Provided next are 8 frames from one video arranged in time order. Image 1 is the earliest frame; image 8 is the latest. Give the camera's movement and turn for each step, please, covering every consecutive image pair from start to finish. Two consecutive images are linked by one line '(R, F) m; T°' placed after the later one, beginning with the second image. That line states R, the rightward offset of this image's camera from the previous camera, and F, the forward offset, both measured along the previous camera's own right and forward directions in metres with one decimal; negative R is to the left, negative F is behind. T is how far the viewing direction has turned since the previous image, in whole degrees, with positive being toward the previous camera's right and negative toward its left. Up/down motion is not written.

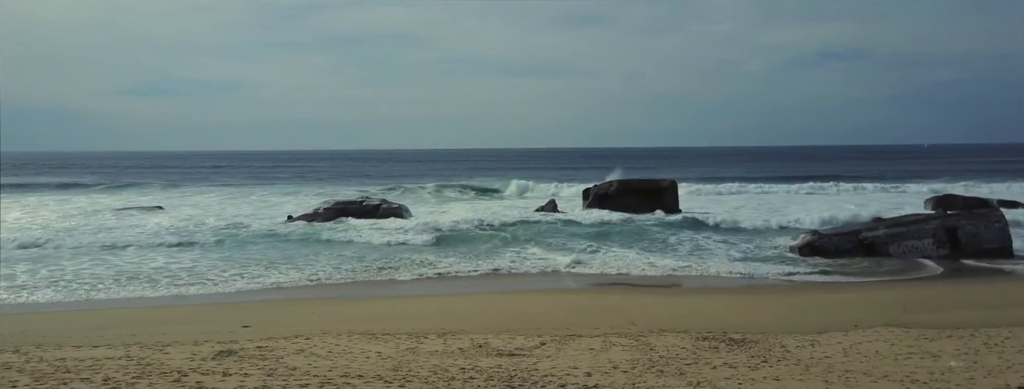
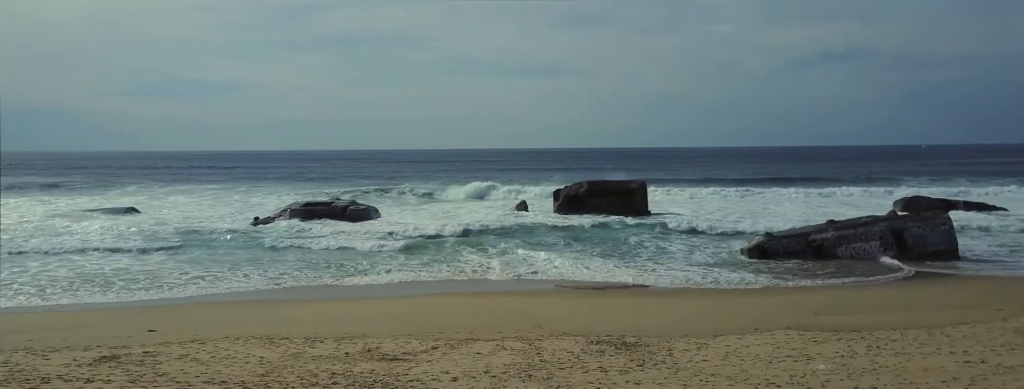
(+0.6, -0.1) m; +1°
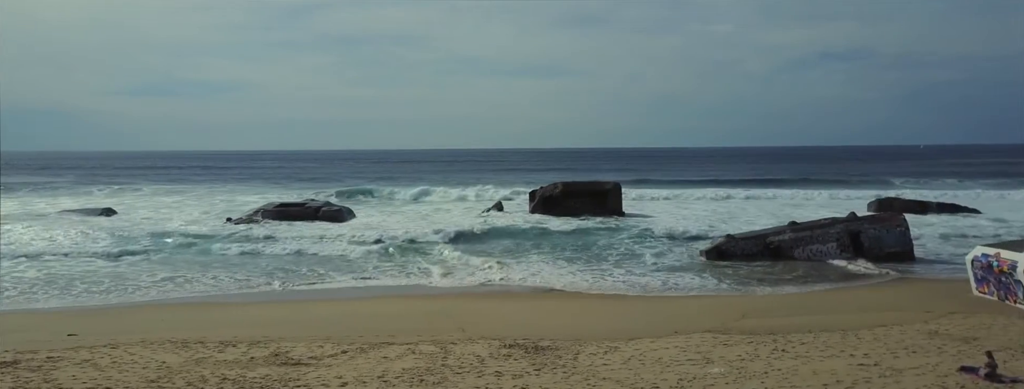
(+0.5, -0.1) m; +1°
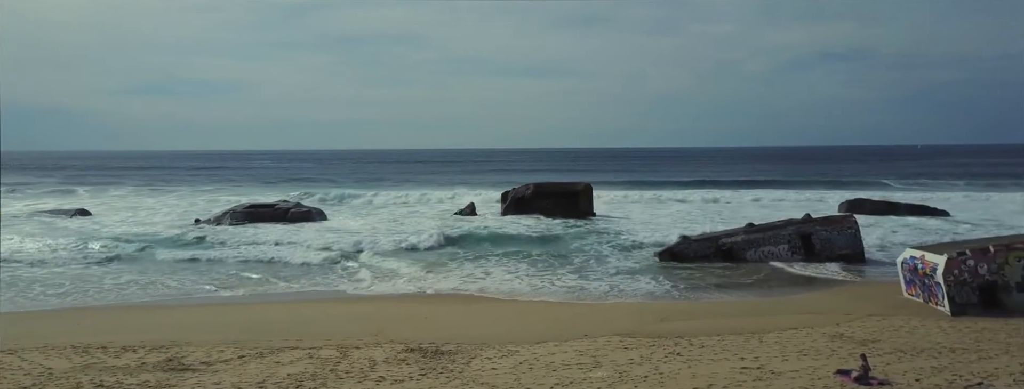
(+0.6, -0.1) m; +1°
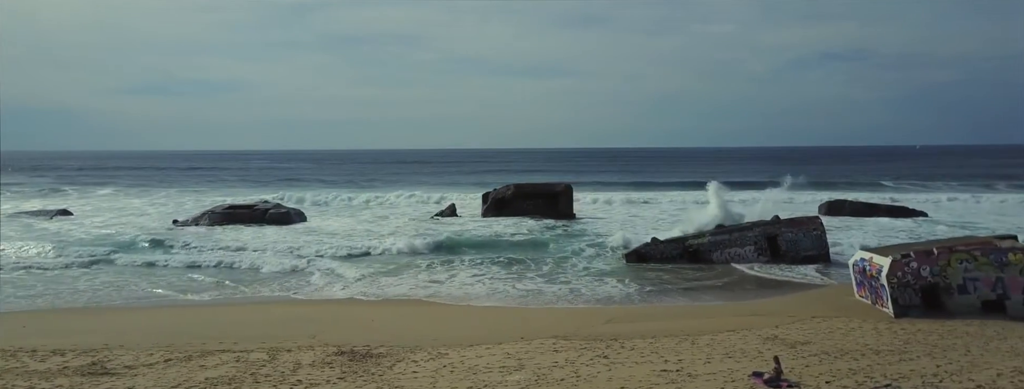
(+0.5, 0.0) m; +1°
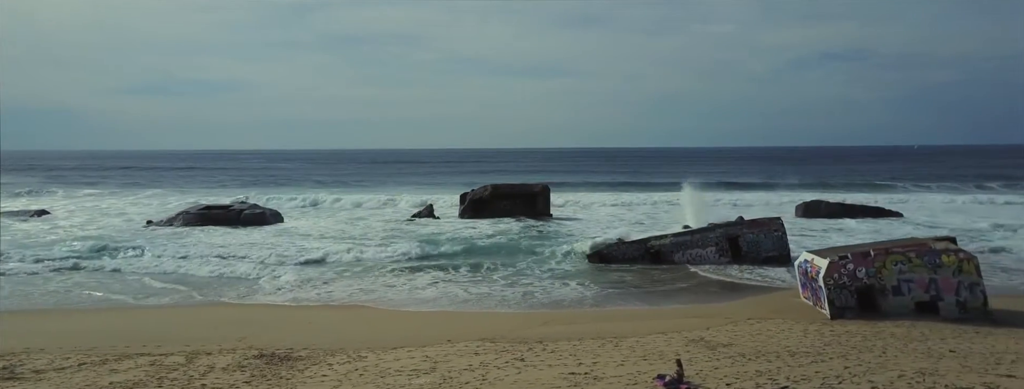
(+0.5, 0.0) m; +1°
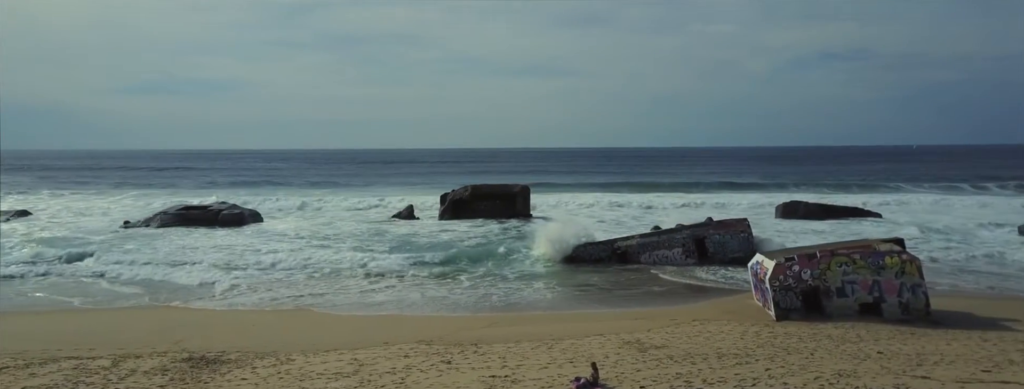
(+0.5, 0.0) m; +1°
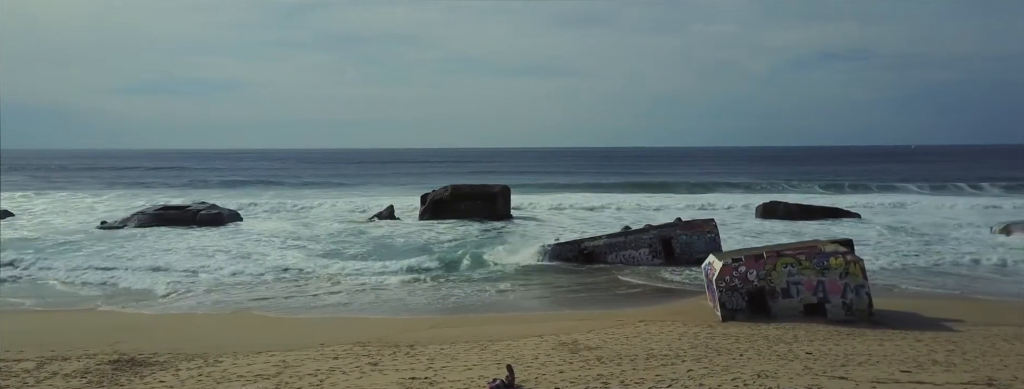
(+0.5, 0.0) m; 0°
